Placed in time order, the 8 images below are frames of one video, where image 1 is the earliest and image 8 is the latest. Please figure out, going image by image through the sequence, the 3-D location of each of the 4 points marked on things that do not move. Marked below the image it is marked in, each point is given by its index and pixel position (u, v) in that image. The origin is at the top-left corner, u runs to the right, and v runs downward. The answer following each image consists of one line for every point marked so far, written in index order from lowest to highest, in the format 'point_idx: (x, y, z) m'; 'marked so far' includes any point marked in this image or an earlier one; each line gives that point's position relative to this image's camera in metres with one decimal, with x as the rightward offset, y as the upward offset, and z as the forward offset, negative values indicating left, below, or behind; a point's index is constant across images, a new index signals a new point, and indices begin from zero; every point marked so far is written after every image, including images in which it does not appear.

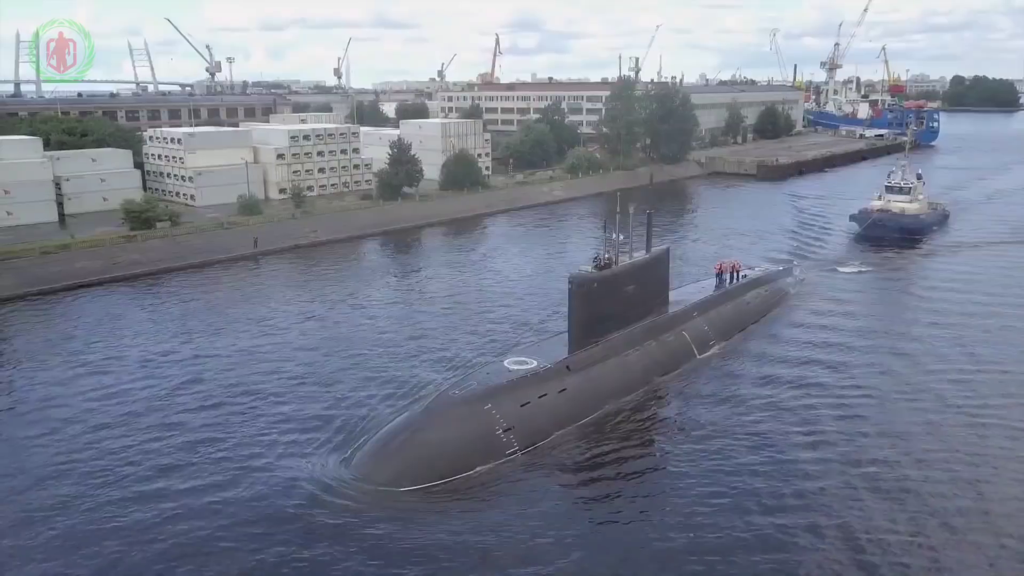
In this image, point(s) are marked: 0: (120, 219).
0: (-9.2, +1.6, +19.1) m
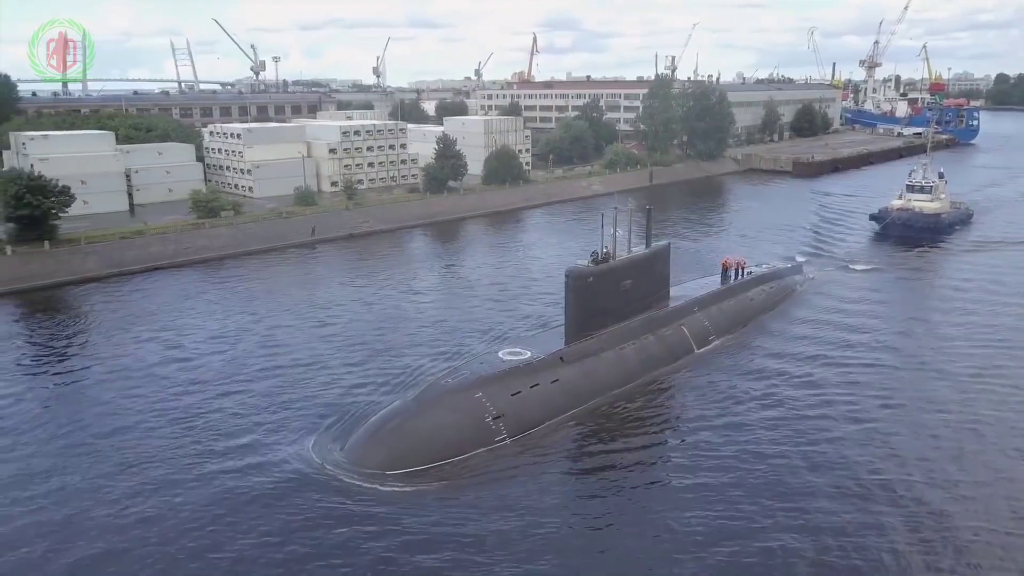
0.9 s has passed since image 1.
0: (-8.1, +2.0, +20.3) m
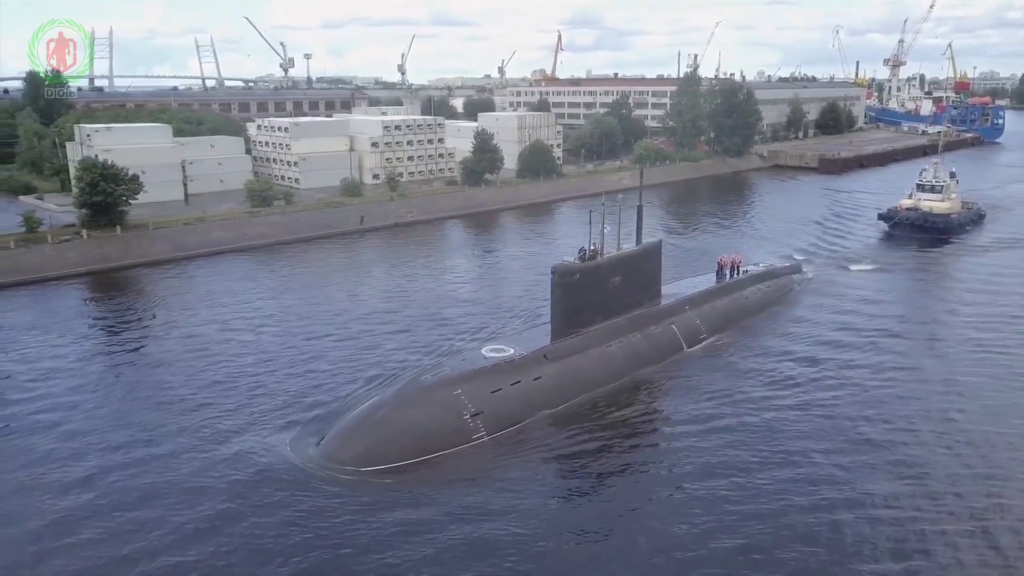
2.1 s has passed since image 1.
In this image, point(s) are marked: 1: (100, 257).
0: (-7.2, +2.4, +21.4) m
1: (-8.3, +0.7, +16.7) m
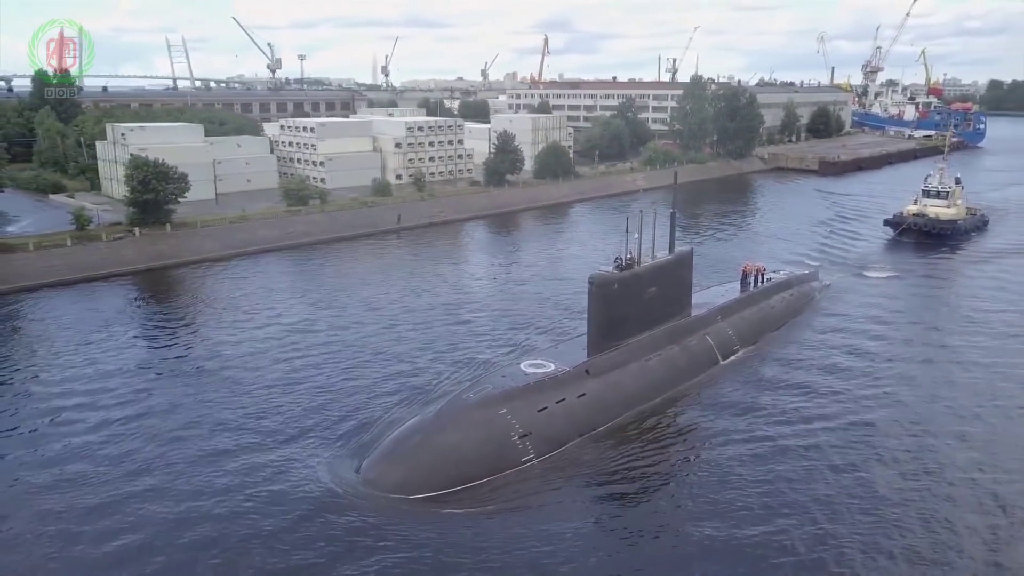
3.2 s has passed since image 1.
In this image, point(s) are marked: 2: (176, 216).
0: (-6.4, +2.4, +21.5) m
1: (-7.3, +0.7, +16.9) m
2: (-7.8, +1.7, +18.6) m
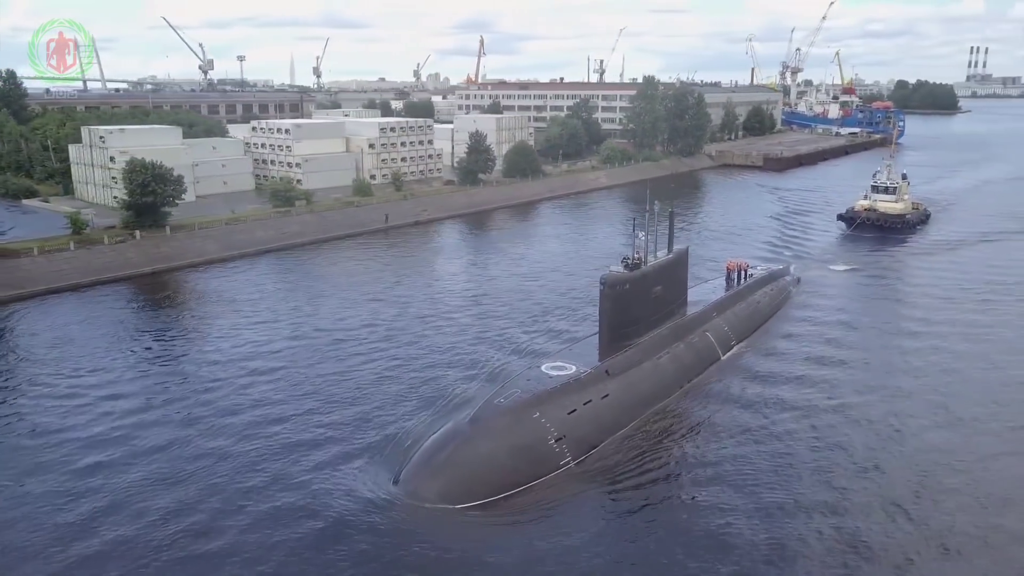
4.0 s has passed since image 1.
0: (-6.9, +2.4, +21.5) m
1: (-7.3, +0.7, +16.8) m
2: (-8.0, +1.6, +18.4) m
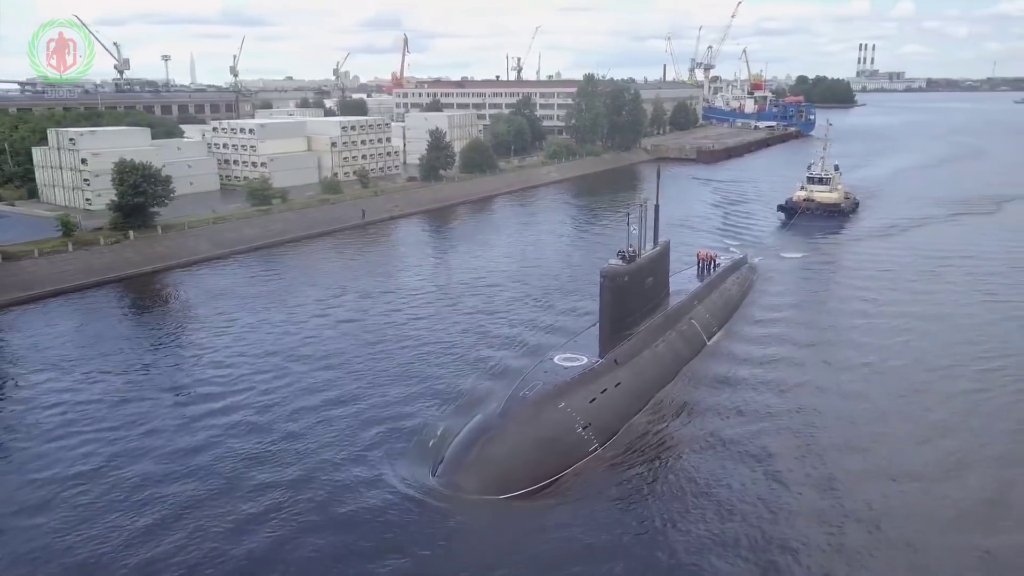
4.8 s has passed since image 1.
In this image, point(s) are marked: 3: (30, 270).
0: (-7.7, +2.4, +21.7) m
1: (-7.6, +0.7, +17.0) m
2: (-8.4, +1.6, +18.5) m
3: (-9.2, +0.3, +15.3) m
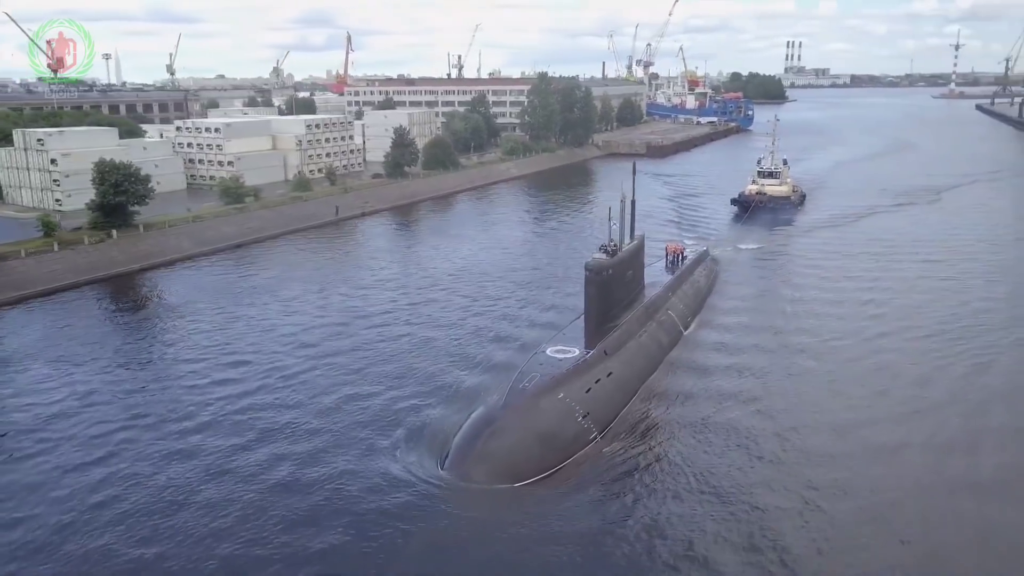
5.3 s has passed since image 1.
0: (-8.5, +2.4, +21.8) m
1: (-8.0, +0.7, +17.1) m
2: (-9.0, +1.6, +18.6) m
3: (-9.5, +0.3, +15.3) m
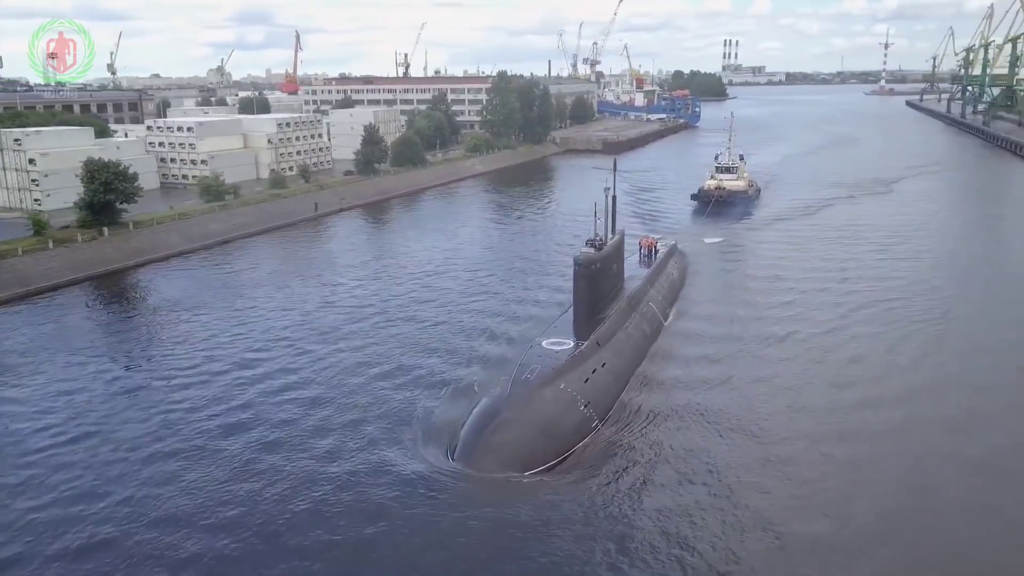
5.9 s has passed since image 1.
0: (-9.2, +2.5, +22.0) m
1: (-8.4, +0.8, +17.3) m
2: (-9.5, +1.6, +18.7) m
3: (-9.7, +0.4, +15.5) m
